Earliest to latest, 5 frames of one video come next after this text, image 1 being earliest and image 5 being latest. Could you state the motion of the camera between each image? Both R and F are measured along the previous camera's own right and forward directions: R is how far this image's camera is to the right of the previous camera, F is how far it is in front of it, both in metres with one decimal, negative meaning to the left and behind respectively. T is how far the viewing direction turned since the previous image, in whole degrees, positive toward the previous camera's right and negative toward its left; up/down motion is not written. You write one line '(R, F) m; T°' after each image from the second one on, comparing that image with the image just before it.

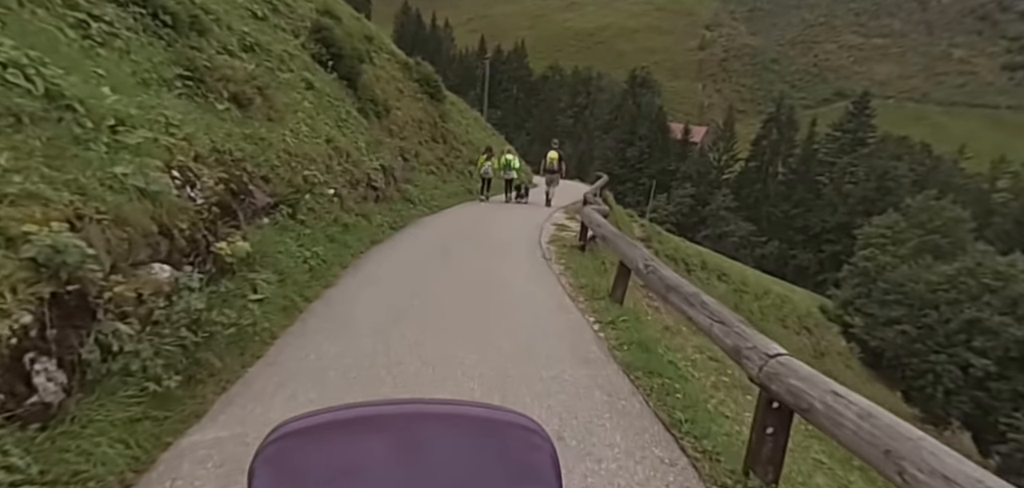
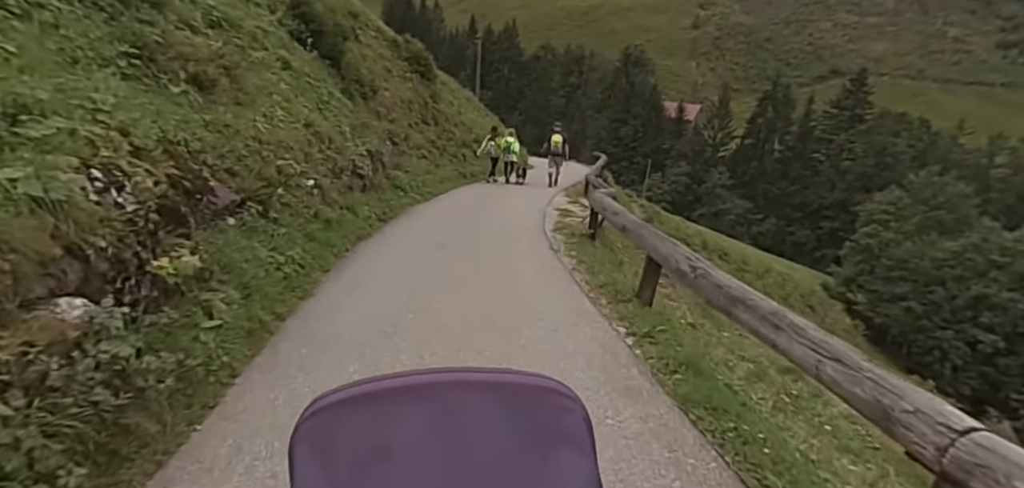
(-0.3, +1.3) m; +1°
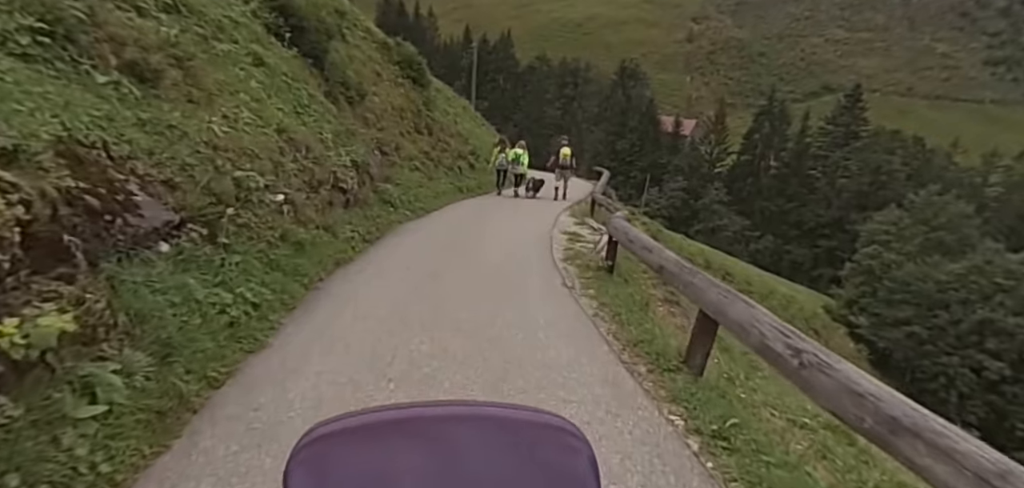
(-0.3, +1.7) m; +1°
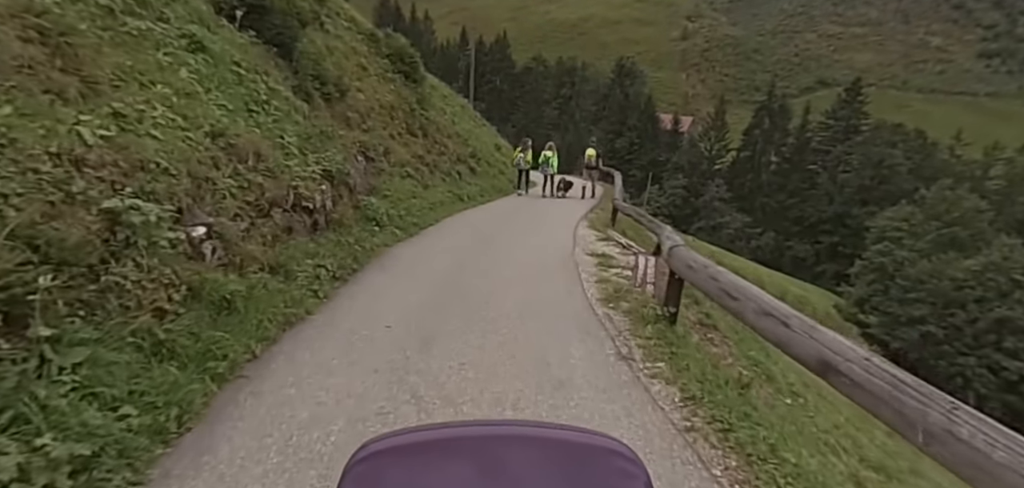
(-0.3, +3.0) m; 0°
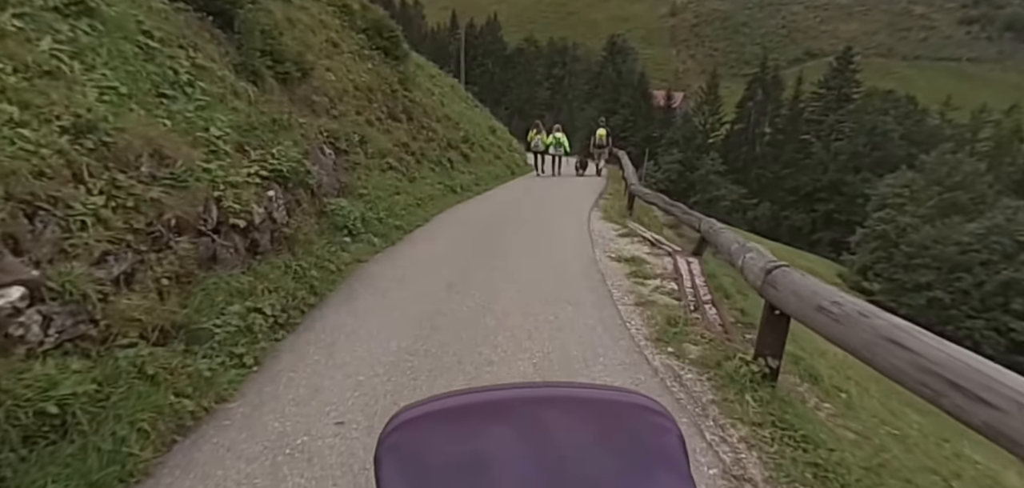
(-0.2, +2.6) m; 0°
